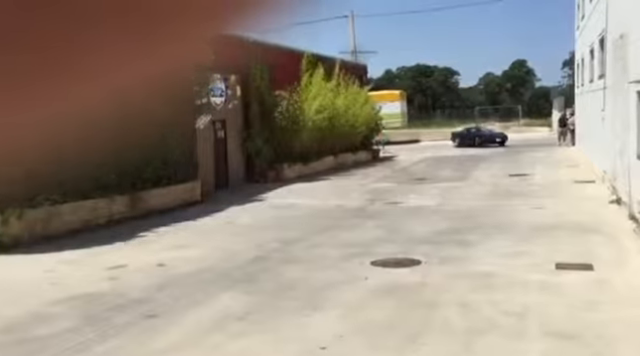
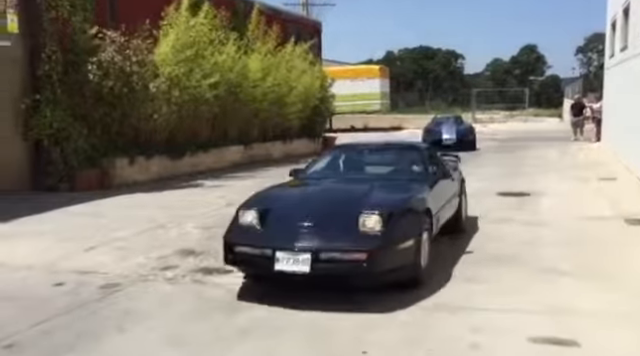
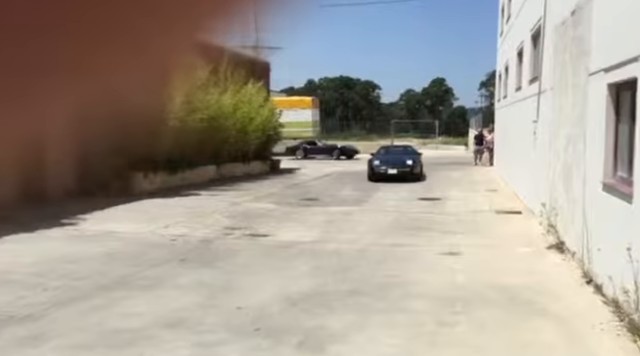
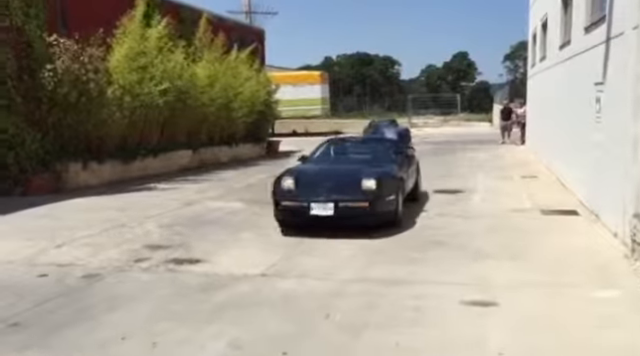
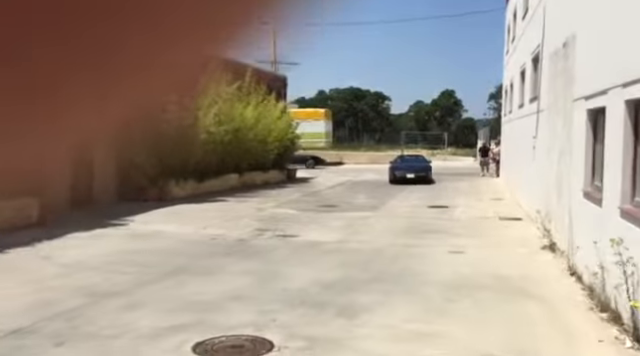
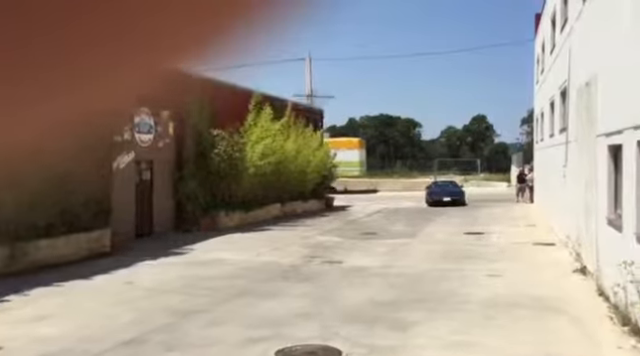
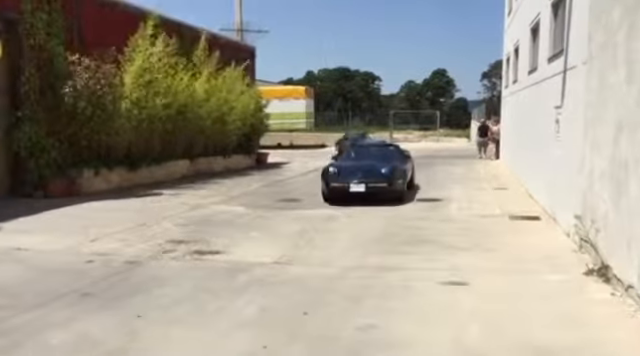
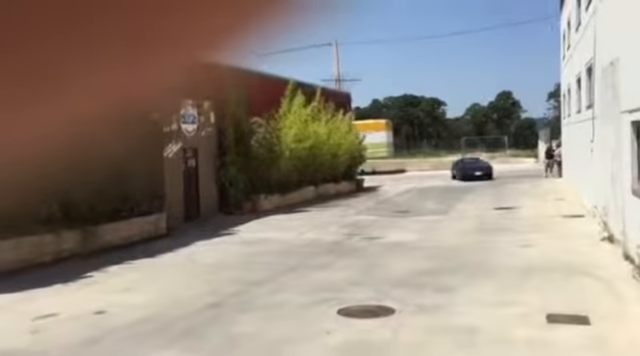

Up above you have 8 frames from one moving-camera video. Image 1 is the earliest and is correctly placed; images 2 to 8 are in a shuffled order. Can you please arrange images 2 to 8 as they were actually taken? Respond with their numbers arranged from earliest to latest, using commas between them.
8, 6, 5, 3, 7, 4, 2
